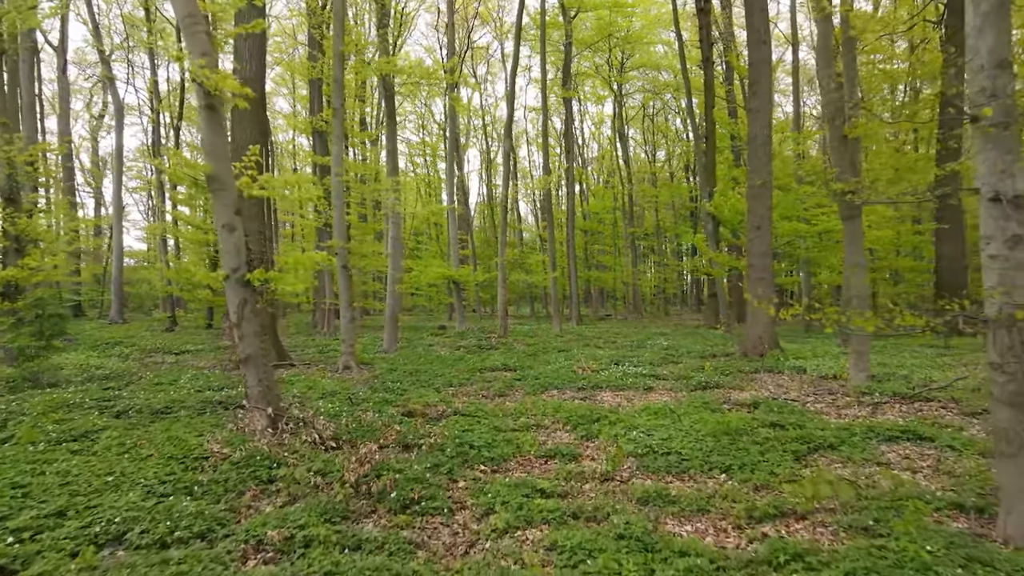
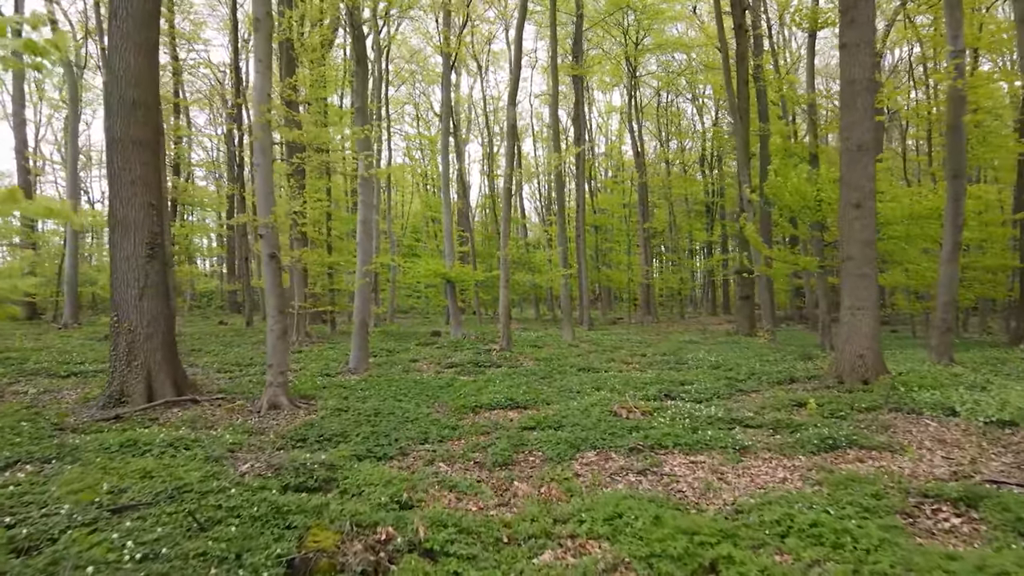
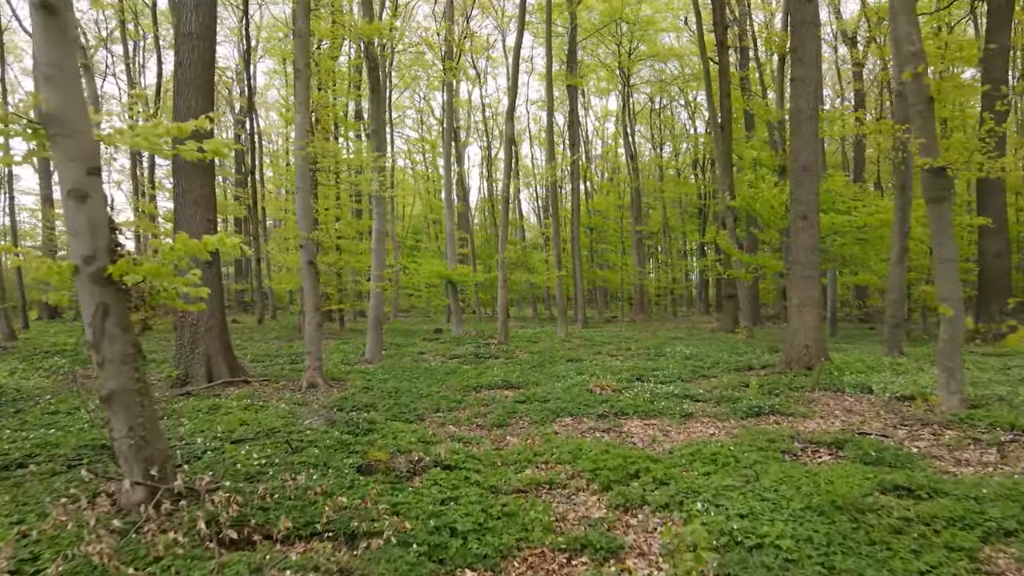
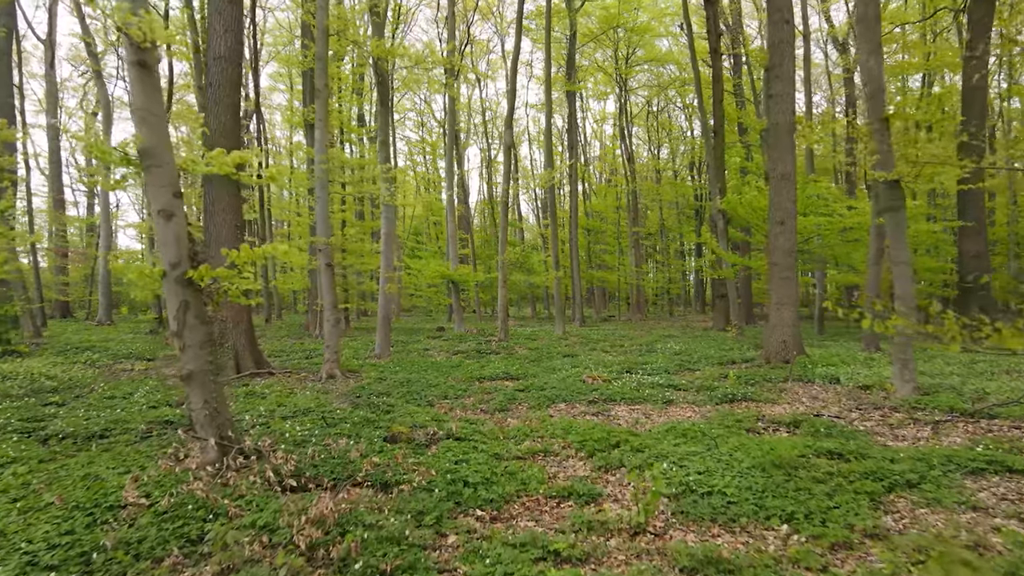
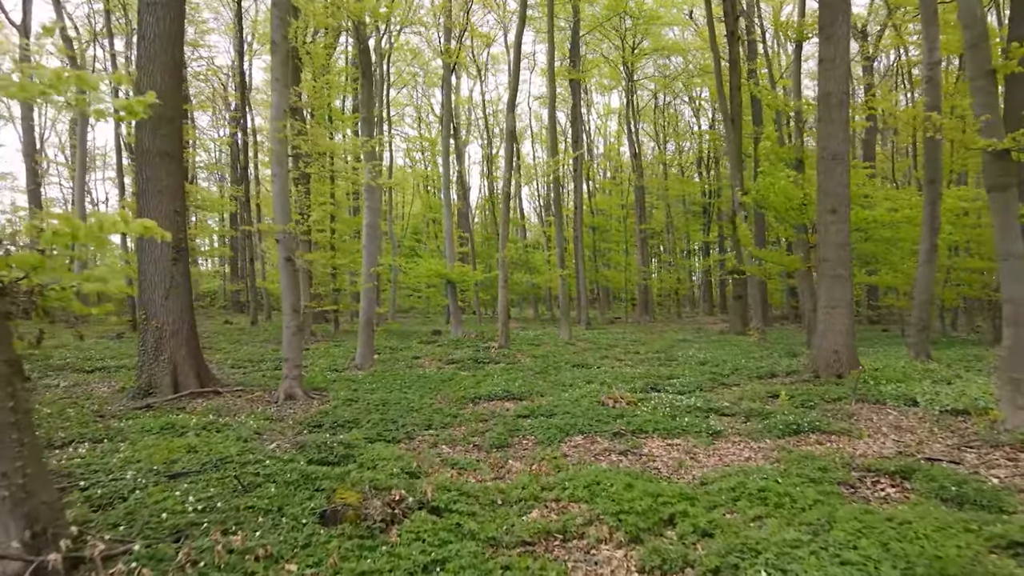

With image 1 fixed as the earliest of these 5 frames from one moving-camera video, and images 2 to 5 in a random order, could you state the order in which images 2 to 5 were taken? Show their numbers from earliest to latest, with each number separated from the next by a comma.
4, 3, 5, 2
